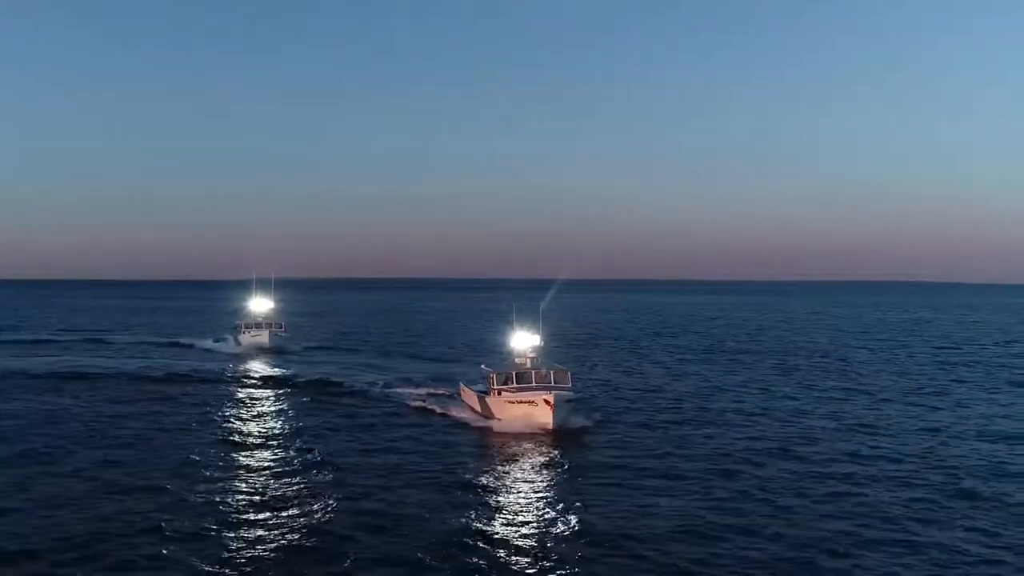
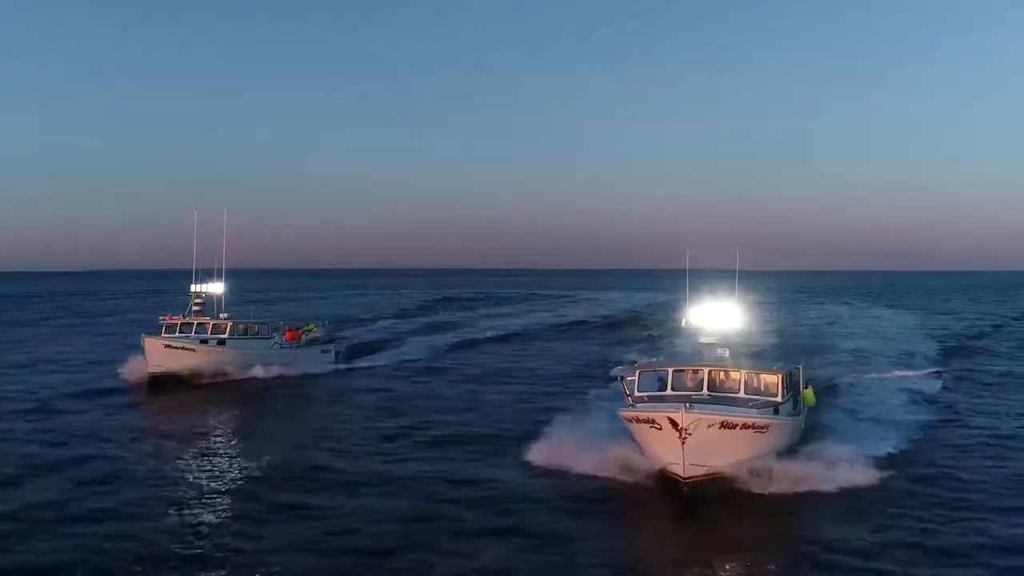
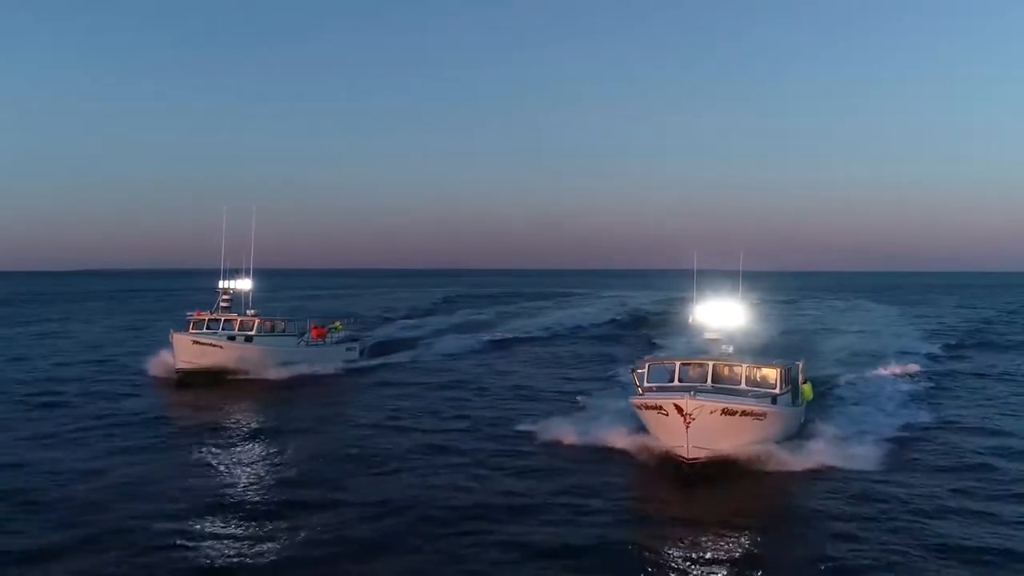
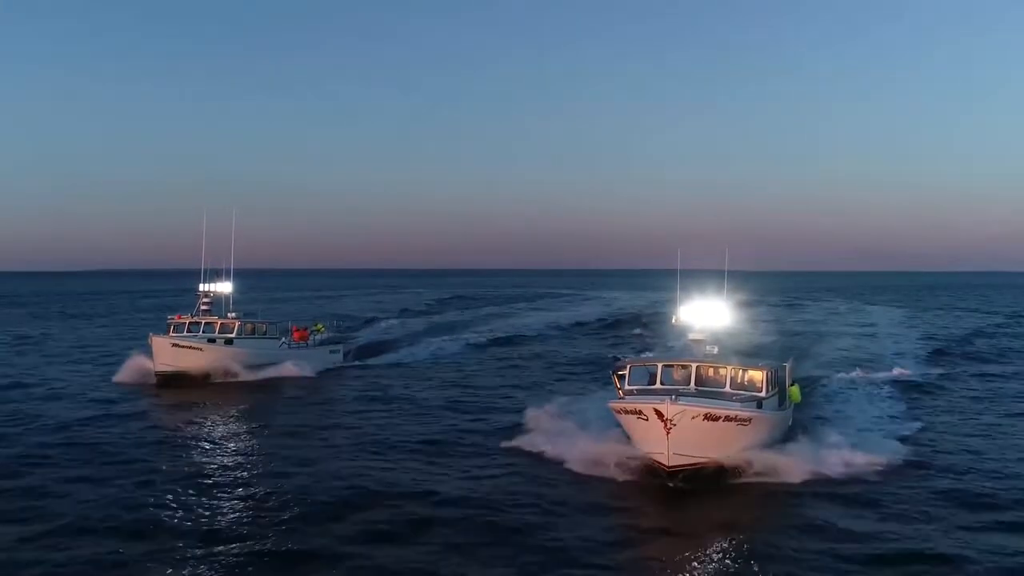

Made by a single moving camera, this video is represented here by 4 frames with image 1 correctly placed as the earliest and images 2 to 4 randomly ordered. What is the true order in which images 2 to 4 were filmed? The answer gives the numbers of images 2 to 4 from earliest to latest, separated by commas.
2, 4, 3
